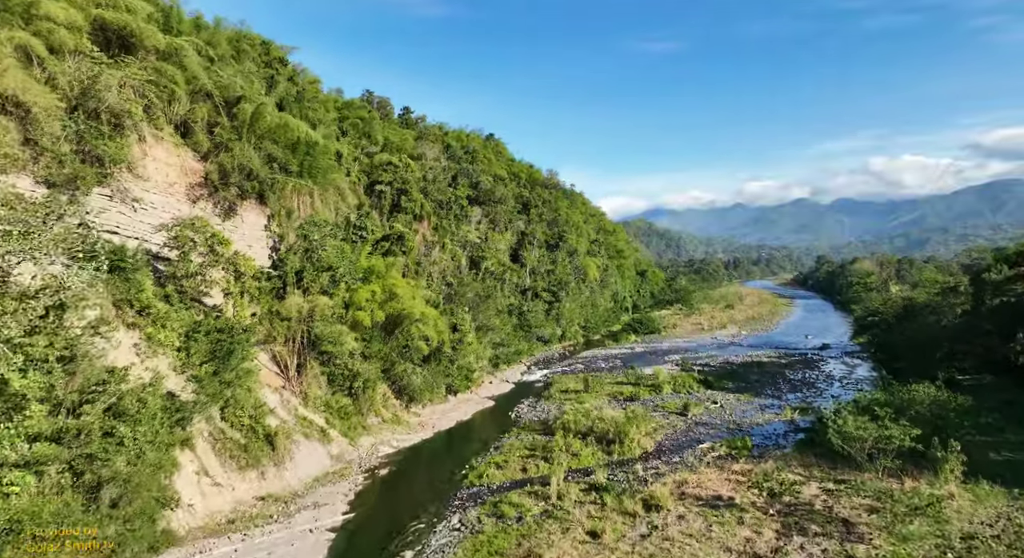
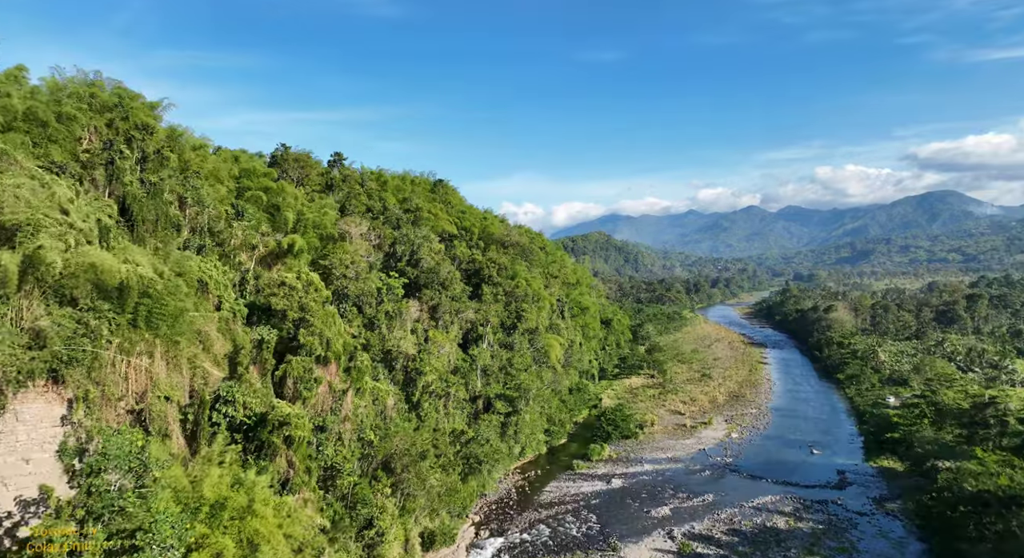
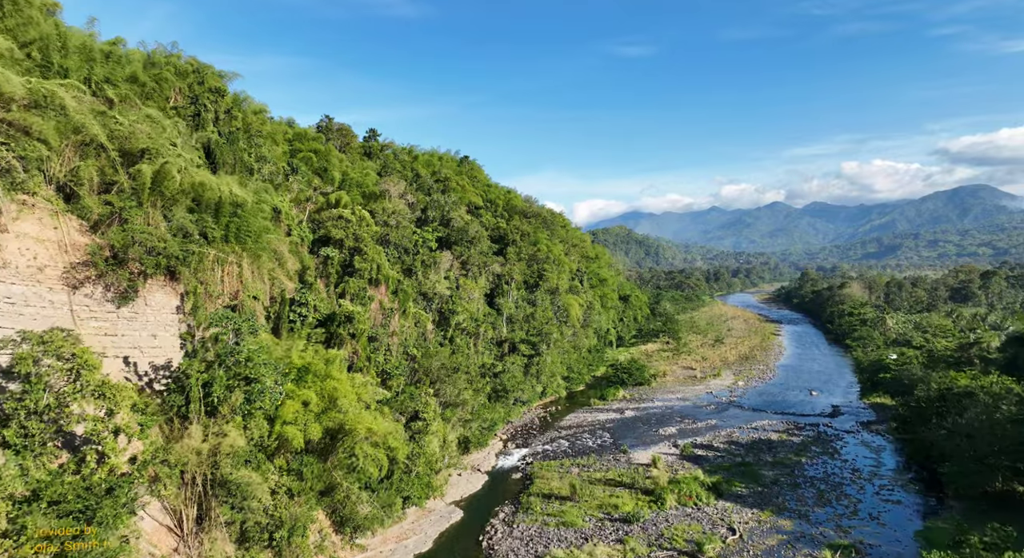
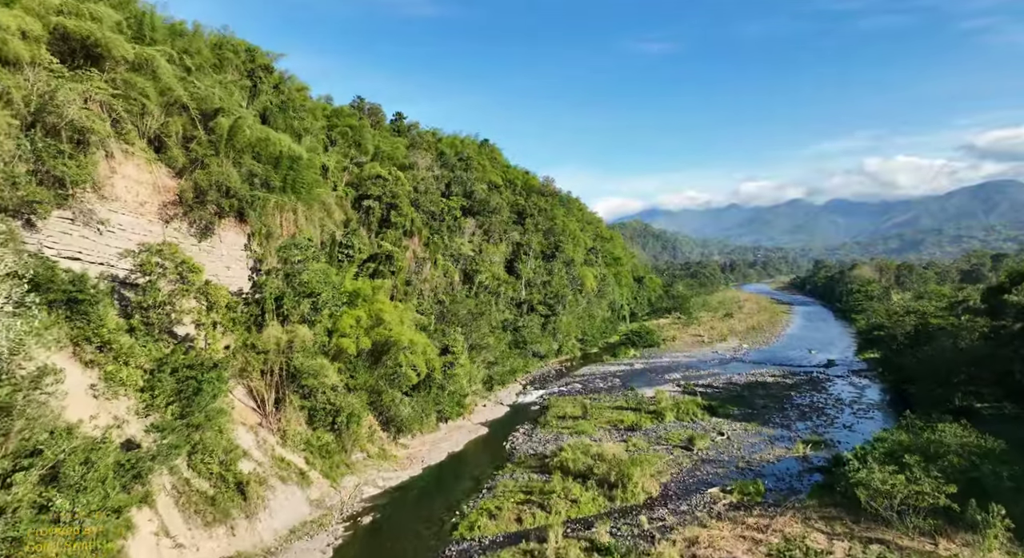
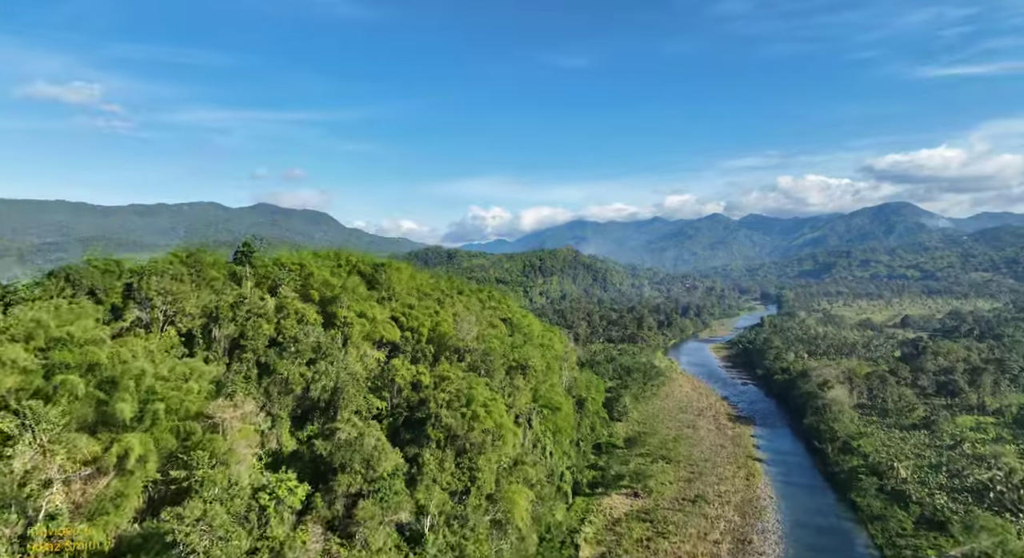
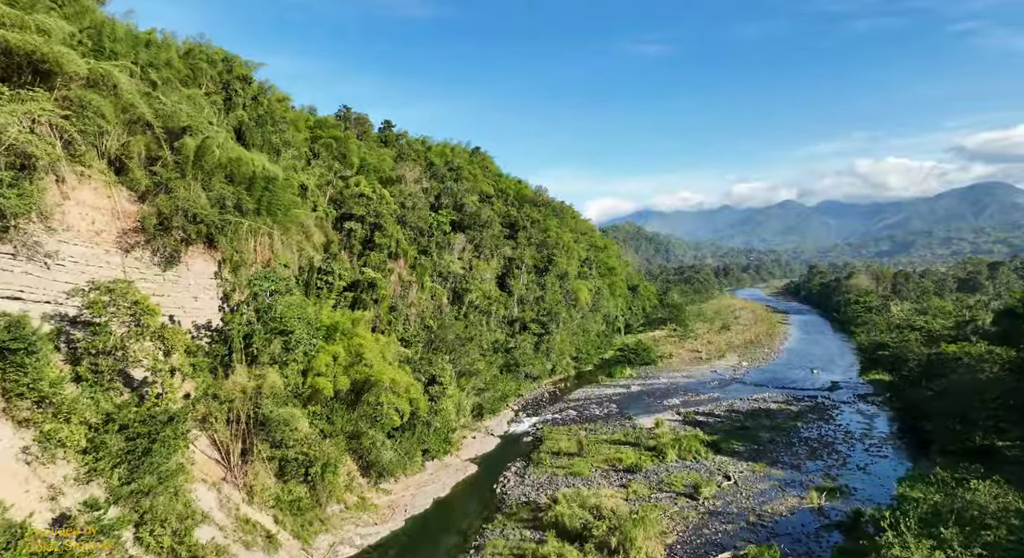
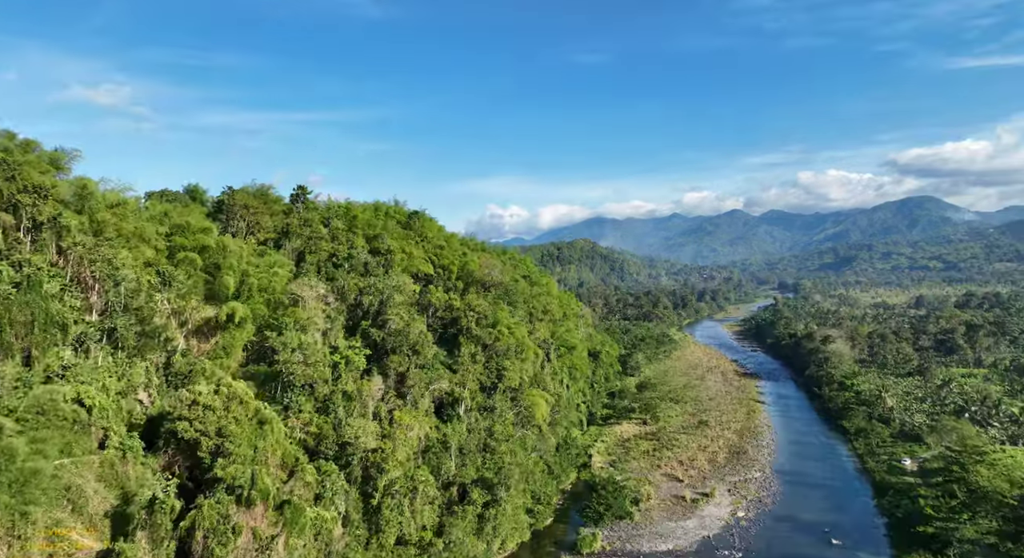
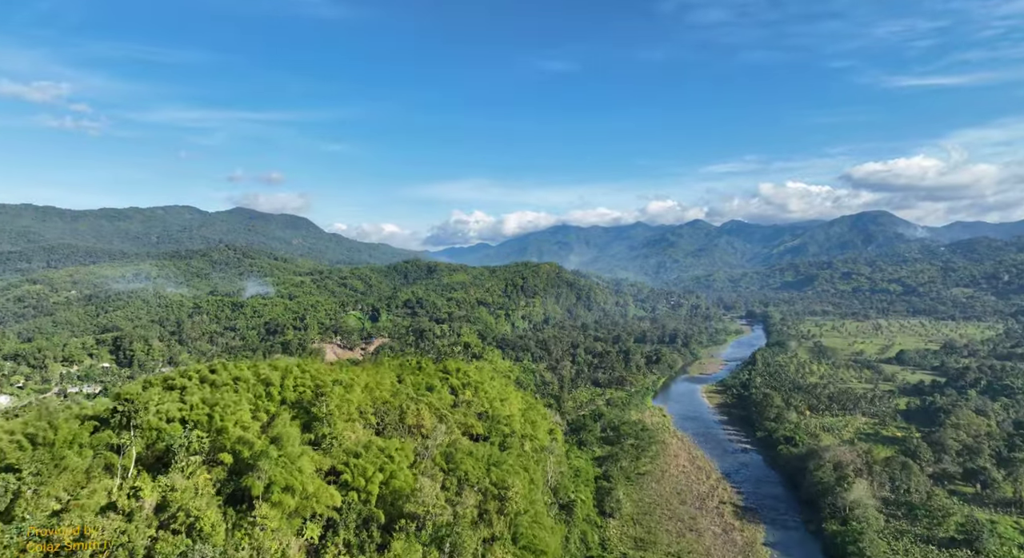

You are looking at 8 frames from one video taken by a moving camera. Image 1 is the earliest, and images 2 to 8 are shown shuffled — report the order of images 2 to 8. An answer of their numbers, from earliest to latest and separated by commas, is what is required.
4, 6, 3, 2, 7, 5, 8
